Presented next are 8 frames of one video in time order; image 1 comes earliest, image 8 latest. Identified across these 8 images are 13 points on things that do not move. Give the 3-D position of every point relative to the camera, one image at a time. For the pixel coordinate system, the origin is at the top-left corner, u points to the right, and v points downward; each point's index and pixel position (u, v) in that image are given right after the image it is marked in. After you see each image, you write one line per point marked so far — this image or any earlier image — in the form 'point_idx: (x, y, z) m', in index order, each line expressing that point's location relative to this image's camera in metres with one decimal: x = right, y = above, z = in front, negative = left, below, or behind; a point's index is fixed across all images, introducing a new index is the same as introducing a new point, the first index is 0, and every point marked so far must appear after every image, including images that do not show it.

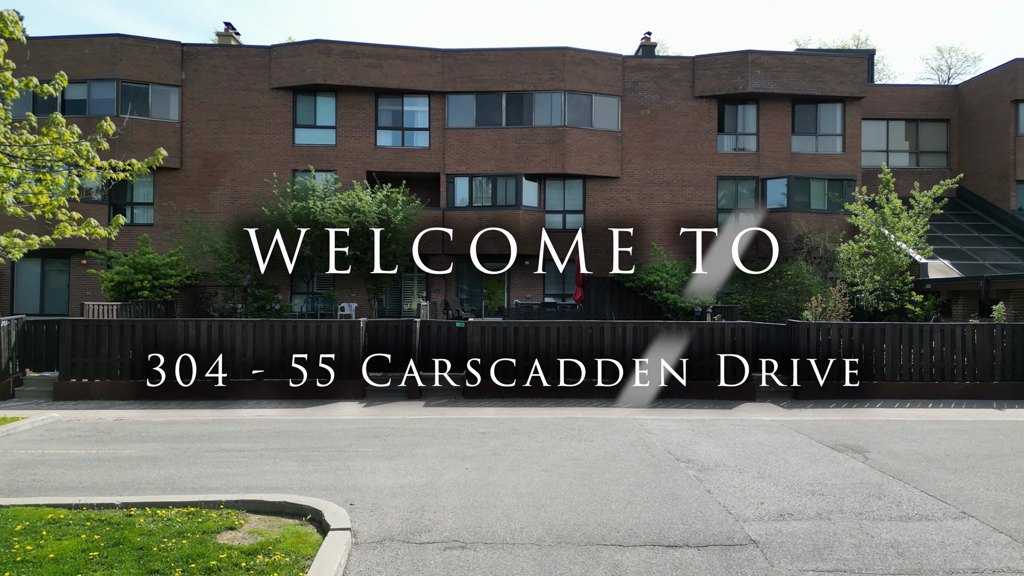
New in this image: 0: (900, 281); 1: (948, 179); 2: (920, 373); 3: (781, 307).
0: (+9.7, +0.2, +18.0) m
1: (+11.5, +2.9, +18.7) m
2: (+7.7, -1.6, +13.7) m
3: (+6.3, -0.4, +16.7) m
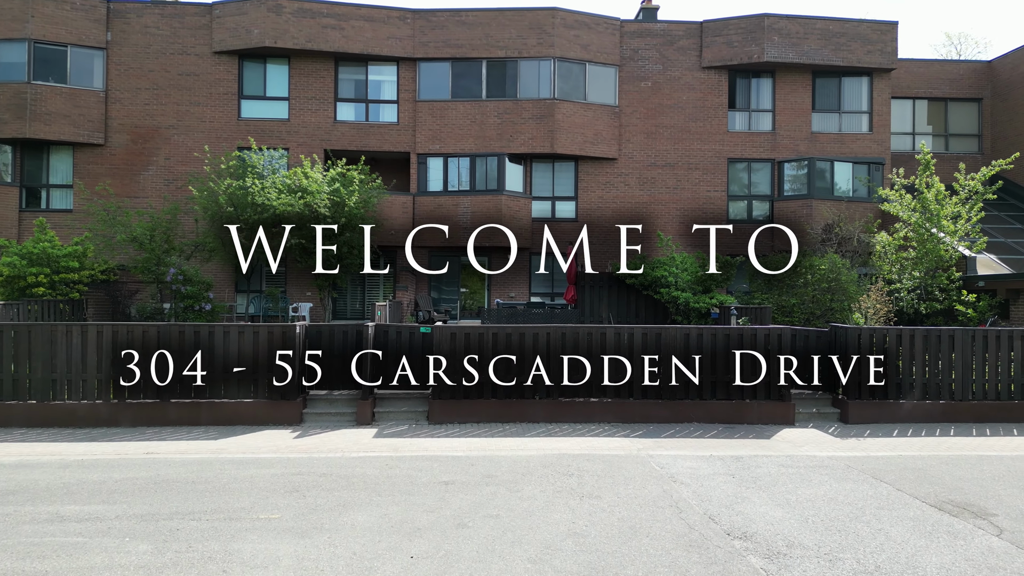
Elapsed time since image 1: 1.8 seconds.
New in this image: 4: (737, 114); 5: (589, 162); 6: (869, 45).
0: (+9.2, +0.2, +15.4) m
1: (+11.1, +2.9, +16.1) m
2: (+7.4, -1.6, +11.0) m
3: (+5.9, -0.4, +14.0) m
4: (+6.2, +4.8, +19.7) m
5: (+2.1, +3.4, +19.2) m
6: (+9.7, +6.6, +19.5) m
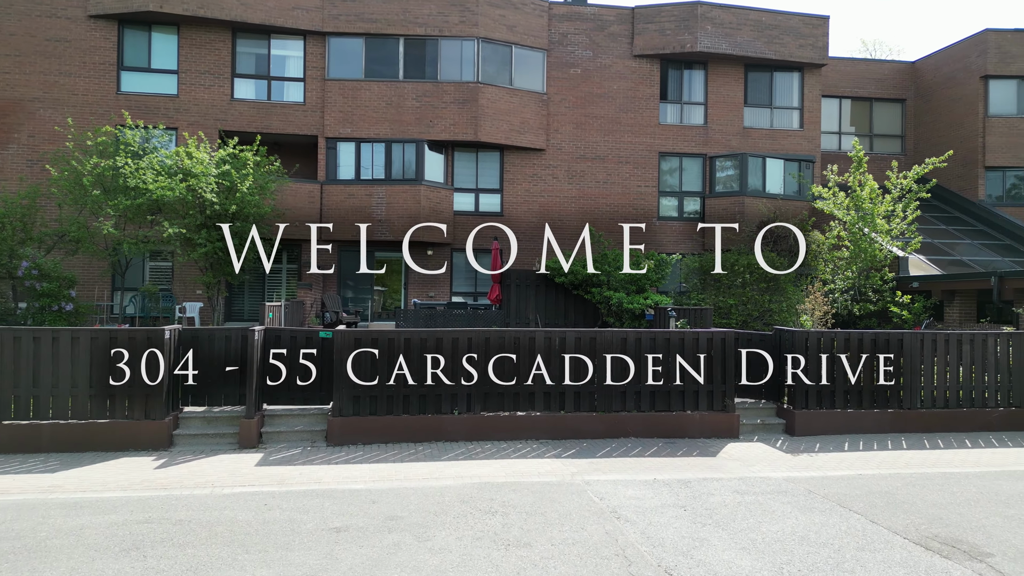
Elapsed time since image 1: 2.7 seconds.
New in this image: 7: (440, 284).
0: (+7.6, +0.2, +14.9) m
1: (+9.4, +2.9, +15.8) m
2: (+6.2, -1.6, +10.3) m
3: (+4.4, -0.4, +13.2) m
4: (+4.2, +4.8, +18.9) m
5: (+0.1, +3.4, +17.9) m
6: (+7.7, +6.6, +19.0) m
7: (-1.8, +0.1, +17.4) m
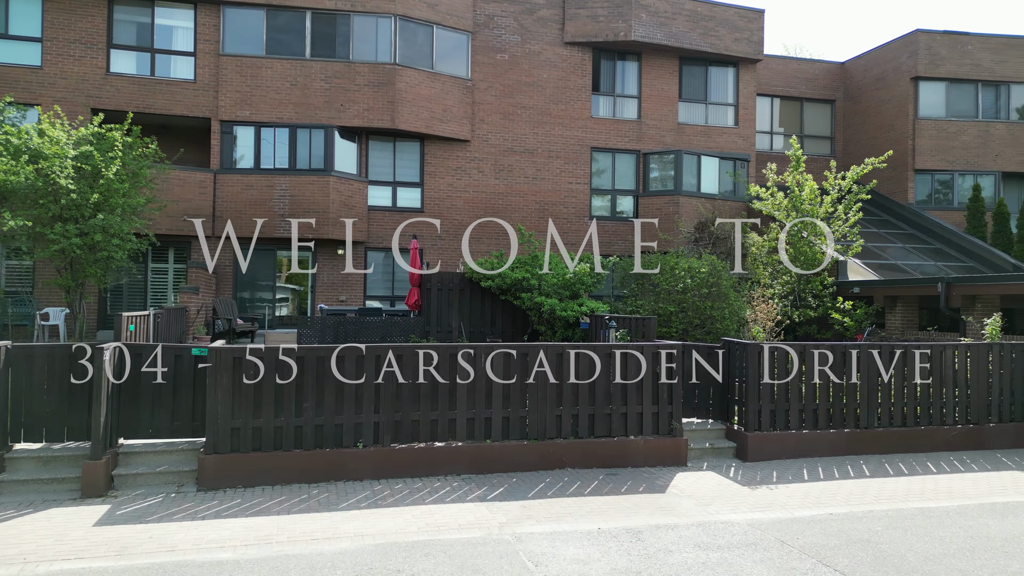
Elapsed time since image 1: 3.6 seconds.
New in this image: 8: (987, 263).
0: (+6.1, +0.1, +14.2) m
1: (+7.7, +2.8, +15.3) m
2: (+5.2, -1.7, +9.5) m
3: (+3.1, -0.5, +12.2) m
4: (+2.2, +4.7, +17.8) m
5: (-1.7, +3.3, +16.4) m
6: (+5.7, +6.5, +18.3) m
7: (-3.5, 0.0, +15.7) m
8: (+11.4, +0.6, +17.2) m
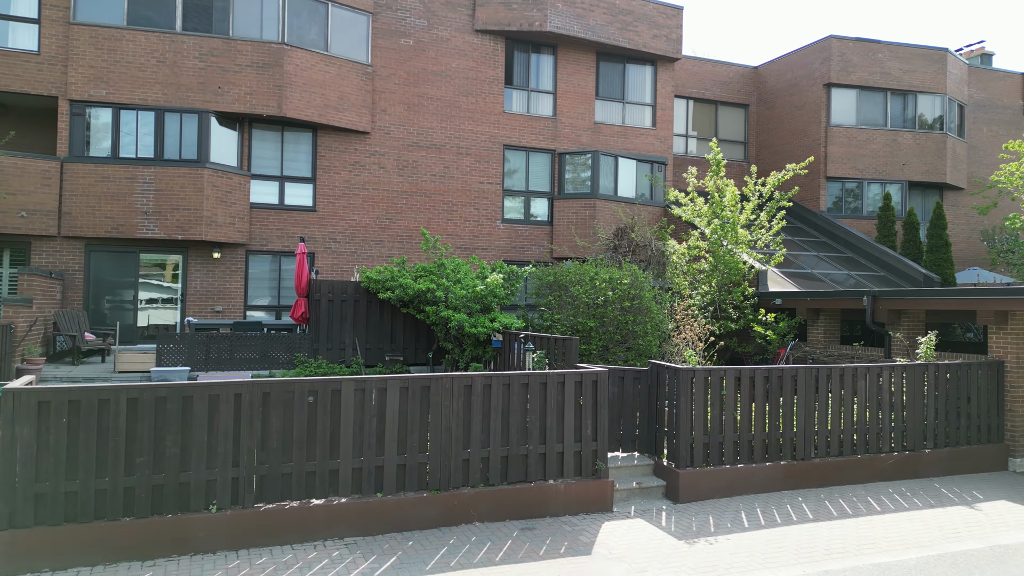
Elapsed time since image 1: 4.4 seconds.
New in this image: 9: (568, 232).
0: (+4.3, -0.1, +13.5) m
1: (+5.8, +2.6, +14.8) m
2: (+4.0, -1.9, +8.7) m
3: (+1.6, -0.7, +11.1) m
4: (+0.1, +4.5, +16.6) m
5: (-3.7, +3.2, +14.7) m
6: (+3.5, +6.3, +17.5) m
7: (-5.4, -0.2, +13.8) m
8: (+9.2, +0.4, +17.2) m
9: (+1.3, +1.3, +16.3) m
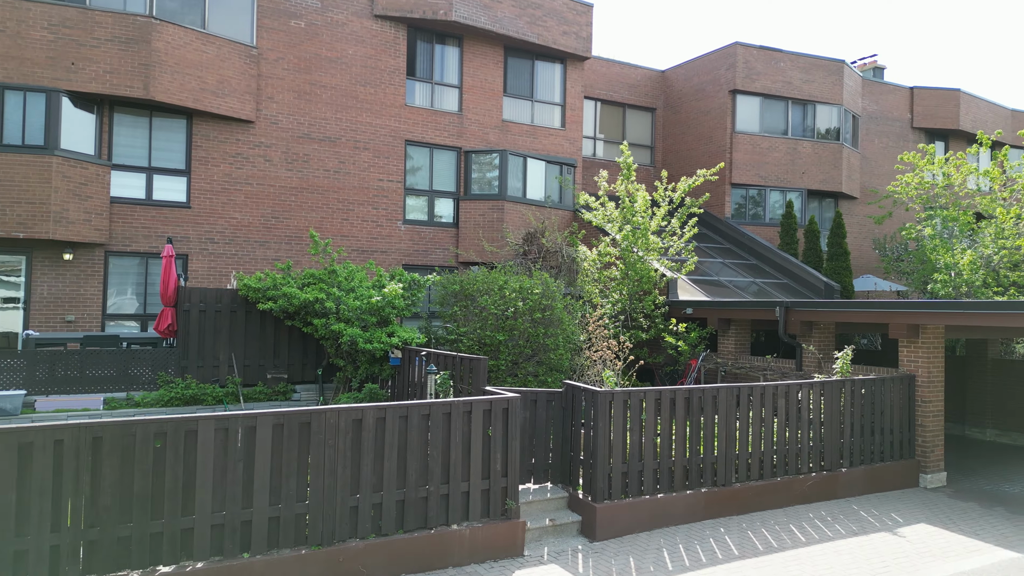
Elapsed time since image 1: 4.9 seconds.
0: (+2.6, -0.2, +13.0) m
1: (+3.9, +2.4, +14.5) m
2: (+2.8, -2.1, +8.3) m
3: (+0.2, -0.8, +10.3) m
4: (-2.0, +4.4, +15.5) m
5: (-5.5, +3.1, +13.2) m
6: (+1.2, +6.2, +16.9) m
7: (-7.1, -0.3, +12.1) m
8: (+7.0, +0.2, +17.3) m
9: (-0.8, +1.1, +15.4) m
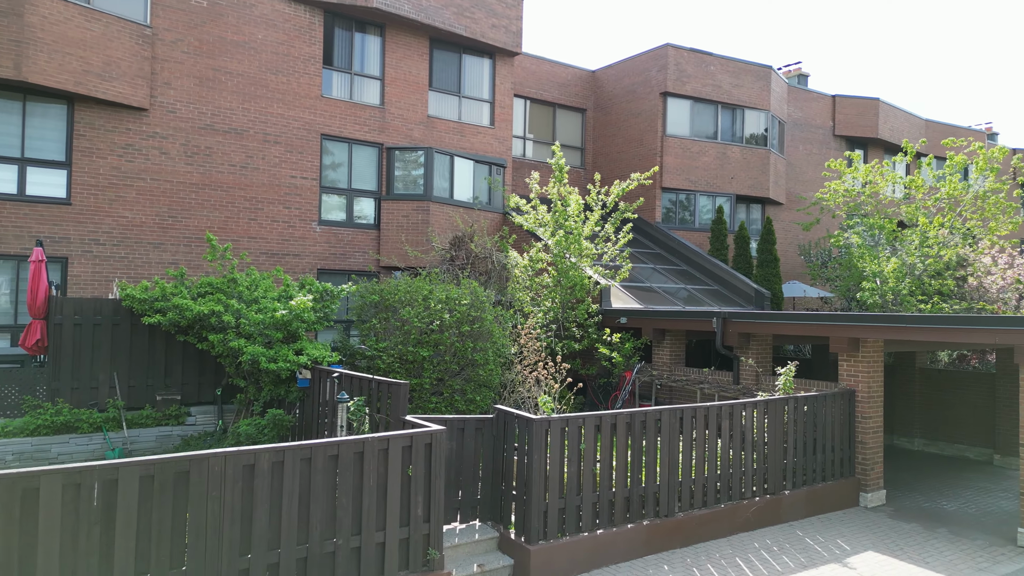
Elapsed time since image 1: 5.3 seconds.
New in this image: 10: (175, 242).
0: (+1.3, -0.4, +12.4) m
1: (+2.5, +2.3, +14.0) m
2: (+2.0, -2.2, +7.7) m
3: (-0.8, -0.9, +9.4) m
4: (-3.5, +4.3, +14.4) m
5: (-6.8, +2.9, +11.7) m
6: (-0.4, +6.0, +16.1) m
7: (-8.2, -0.4, +10.5) m
8: (+5.2, 0.0, +17.1) m
9: (-2.3, +1.0, +14.4) m
10: (-5.9, +0.8, +12.5) m
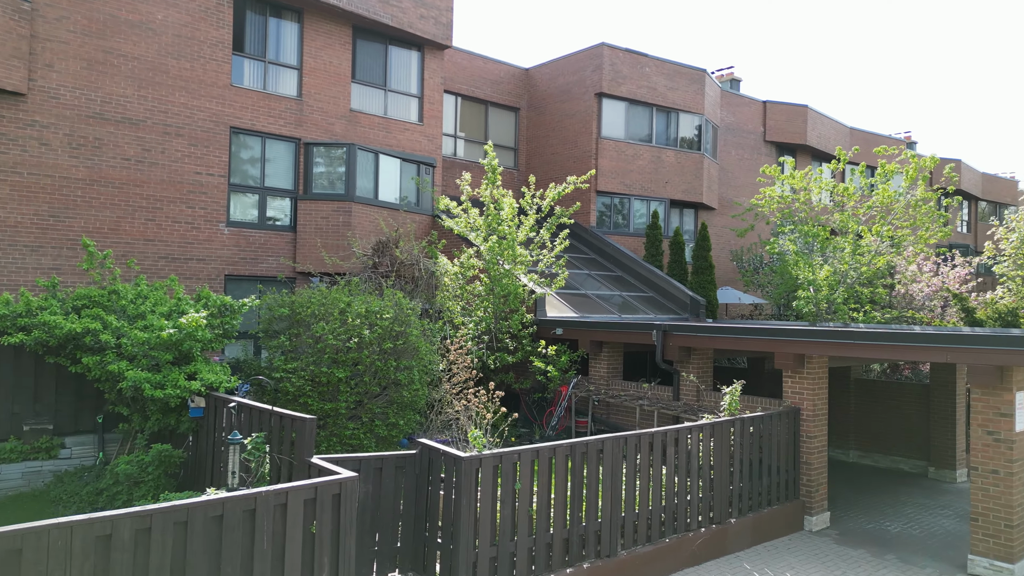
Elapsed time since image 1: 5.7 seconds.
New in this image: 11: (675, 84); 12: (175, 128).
0: (+0.1, -0.5, +11.6) m
1: (+1.2, +2.1, +13.4) m
2: (+1.3, -2.4, +7.1) m
3: (-1.7, -1.1, +8.5) m
4: (-4.8, +4.1, +13.2) m
5: (-7.8, +2.8, +10.2) m
6: (-1.9, +5.9, +15.2) m
7: (-9.2, -0.5, +8.9) m
8: (+3.6, -0.1, +16.8) m
9: (-3.7, +0.9, +13.3) m
10: (-7.0, +0.7, +11.1) m
11: (+4.5, +5.6, +19.8) m
12: (-5.7, +2.7, +12.2) m
